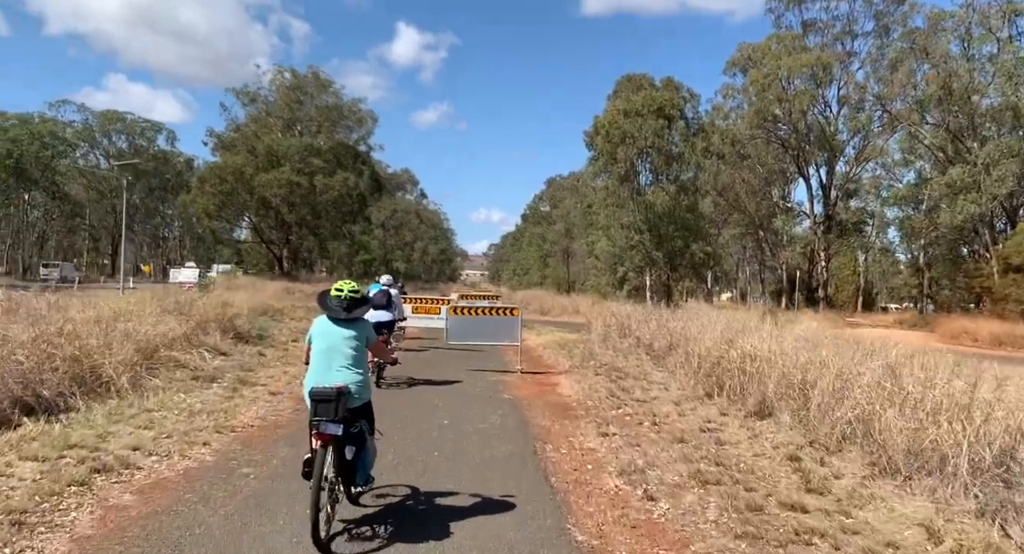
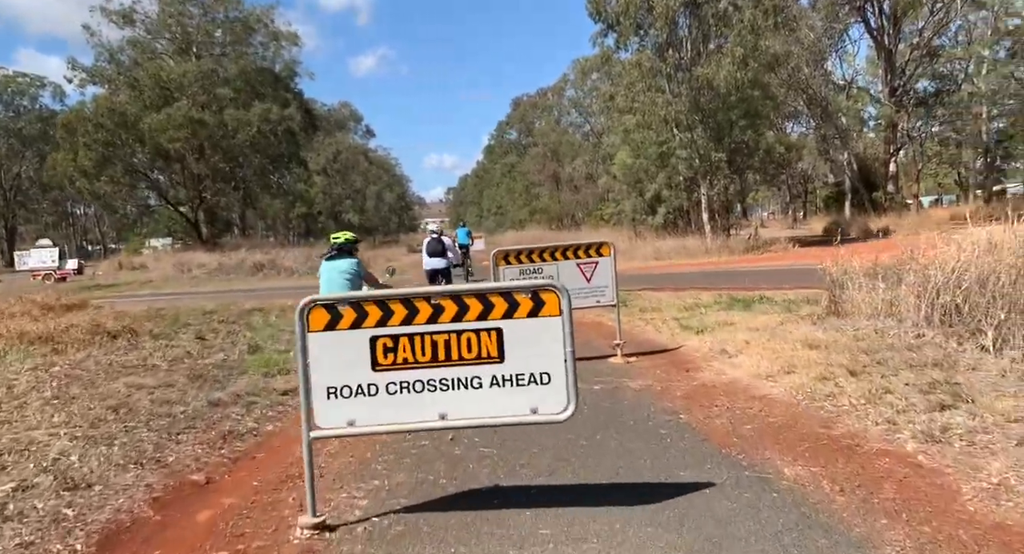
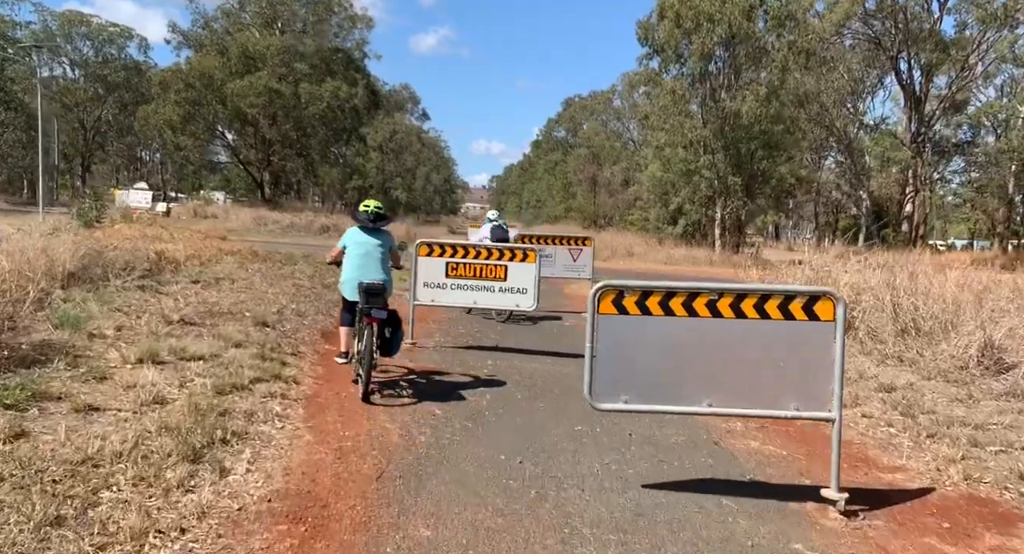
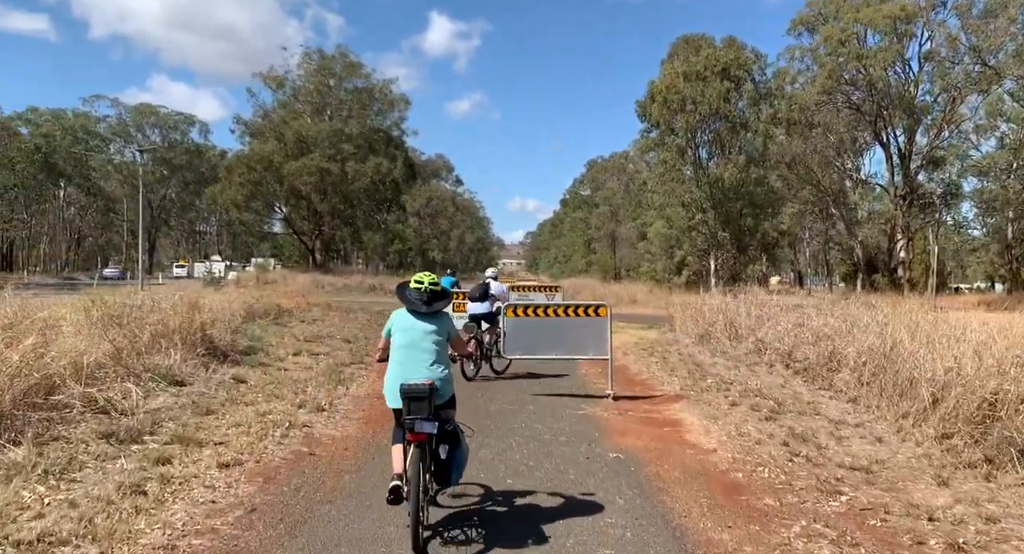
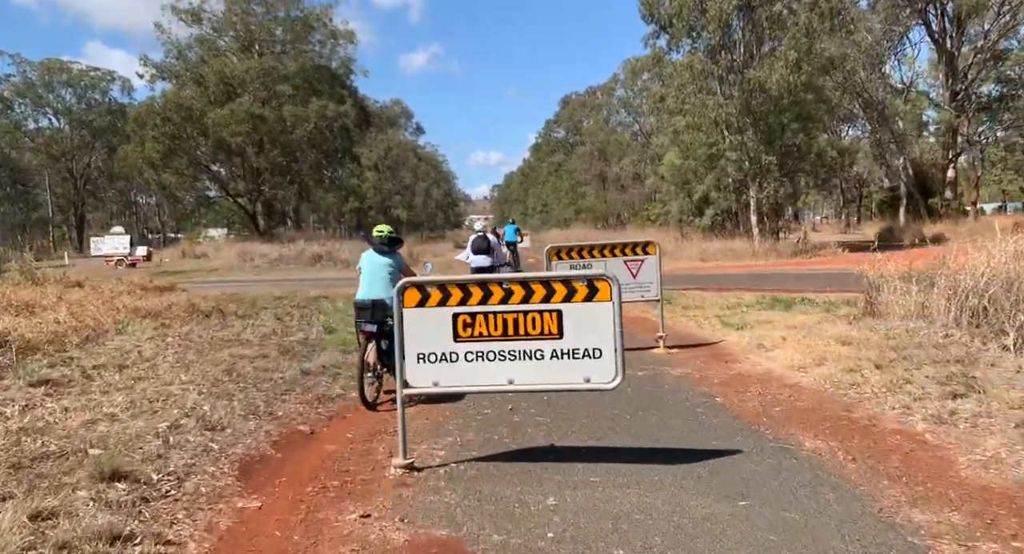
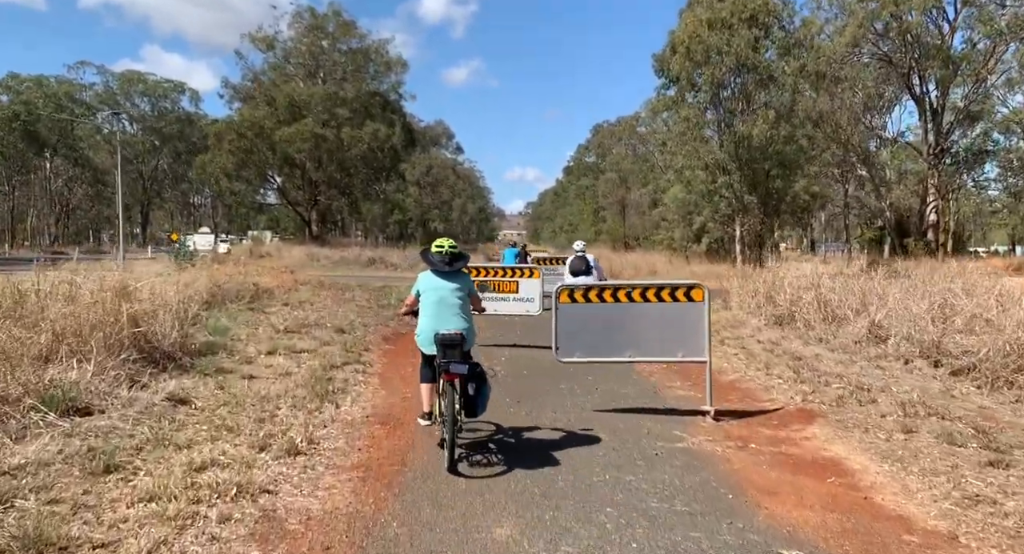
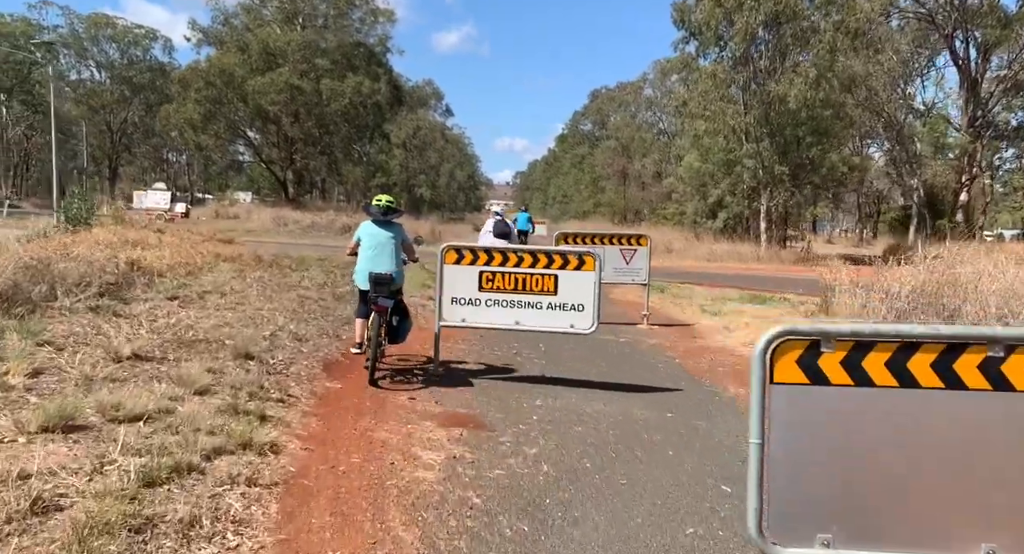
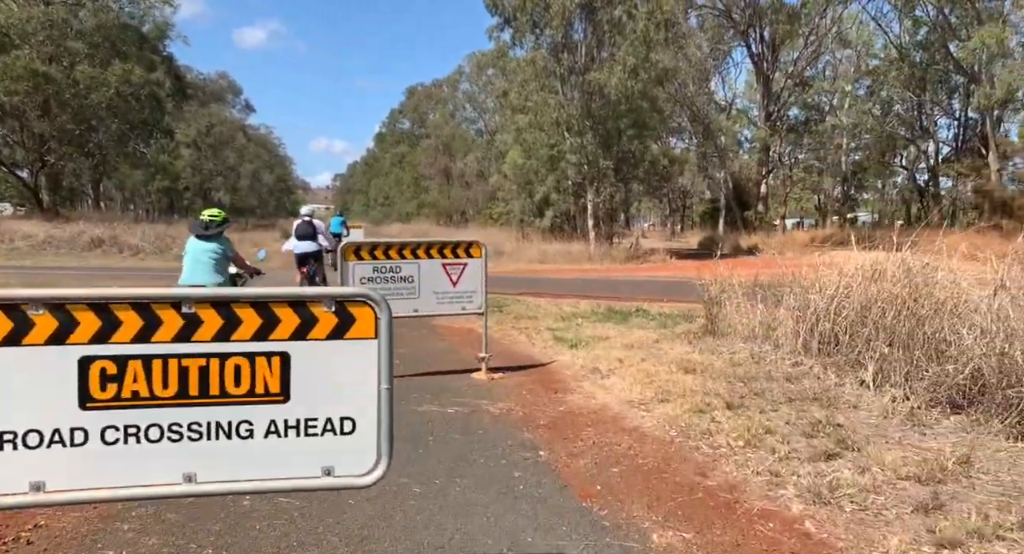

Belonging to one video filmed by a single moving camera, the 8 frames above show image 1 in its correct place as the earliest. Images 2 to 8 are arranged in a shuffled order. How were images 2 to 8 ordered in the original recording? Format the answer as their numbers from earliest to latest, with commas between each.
4, 6, 3, 7, 5, 2, 8
